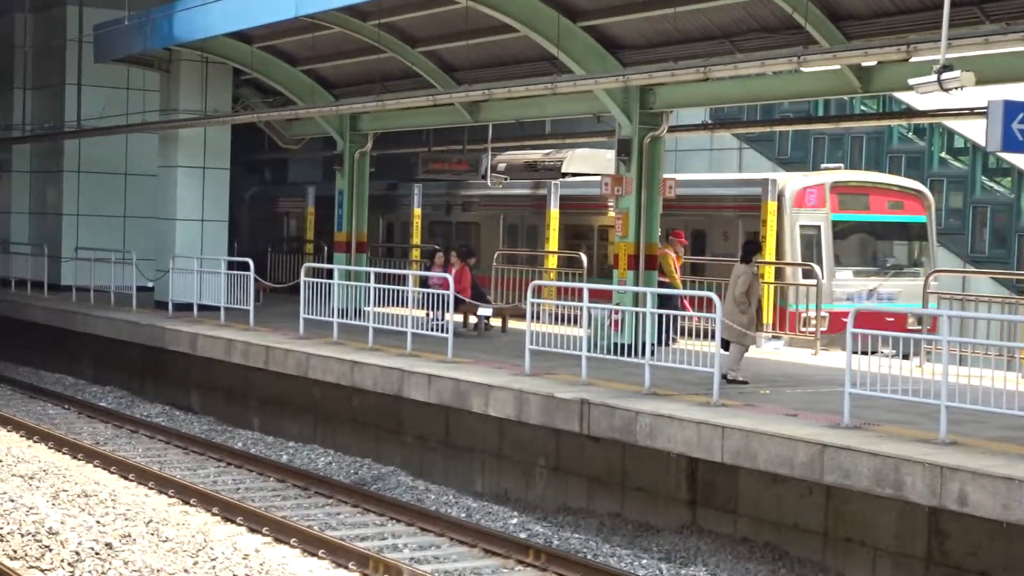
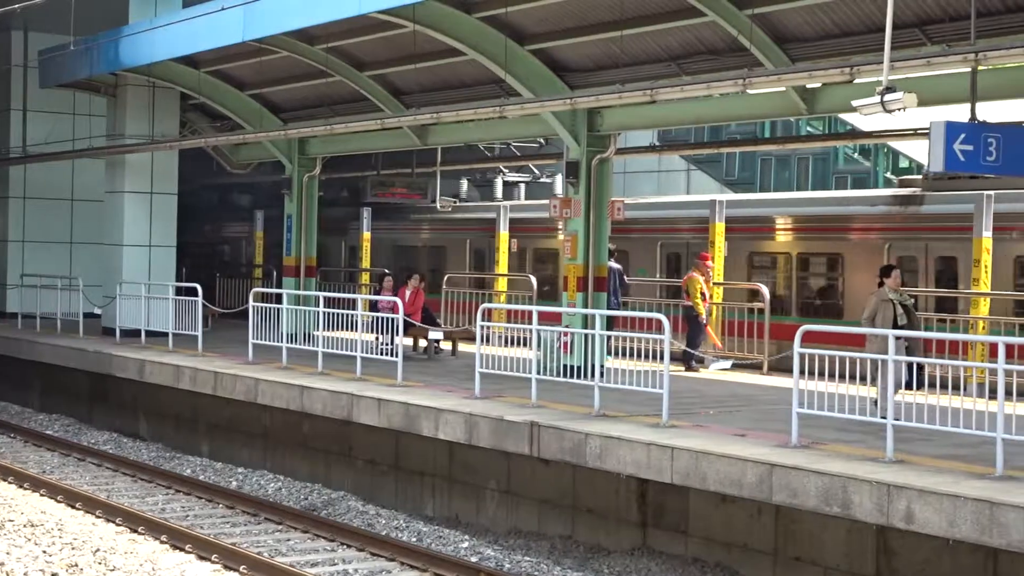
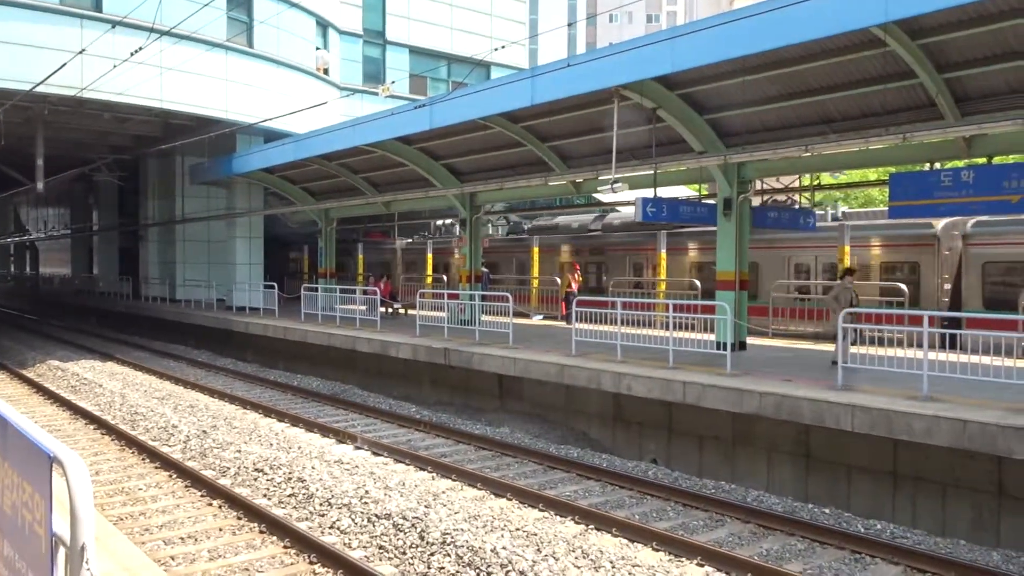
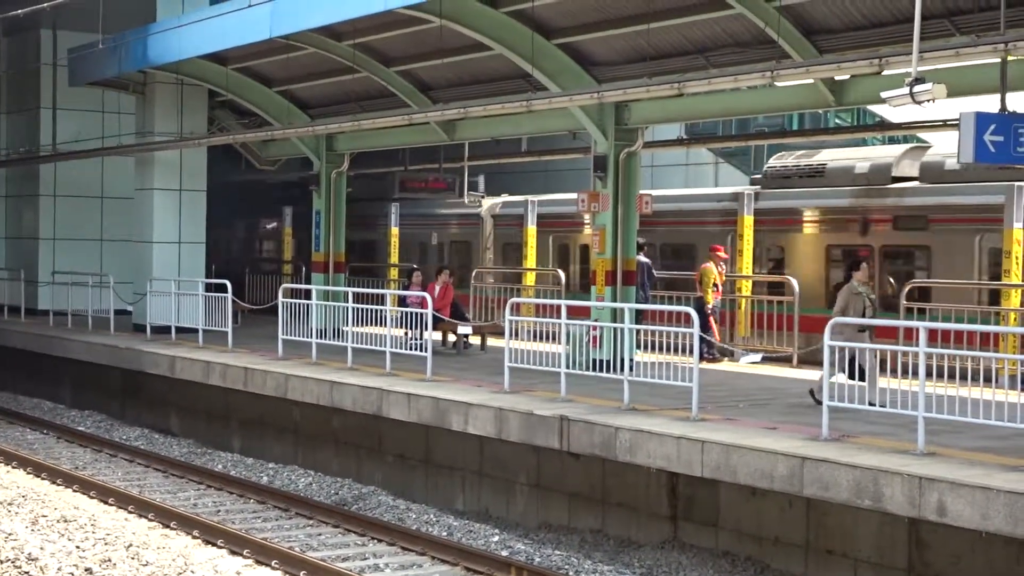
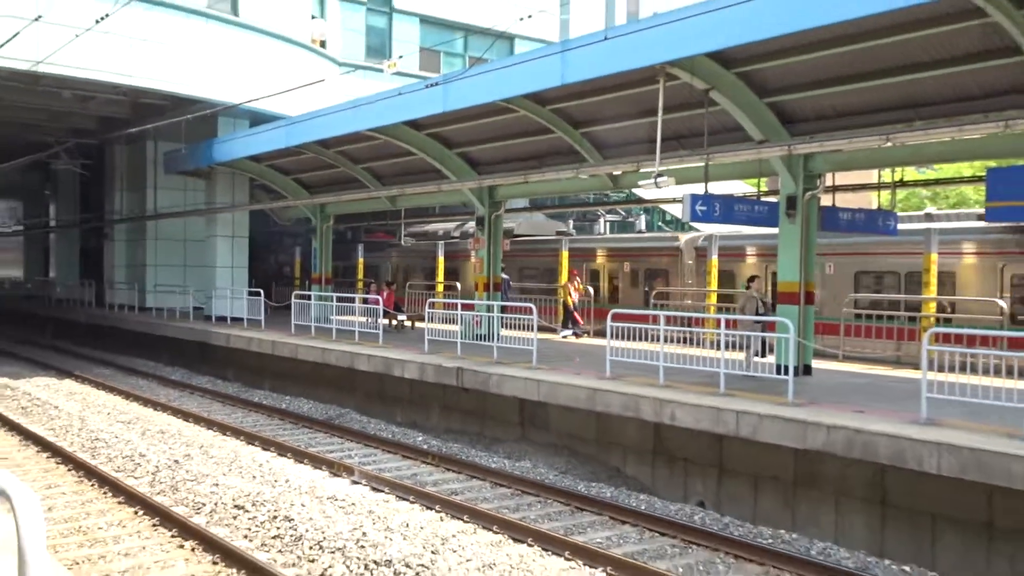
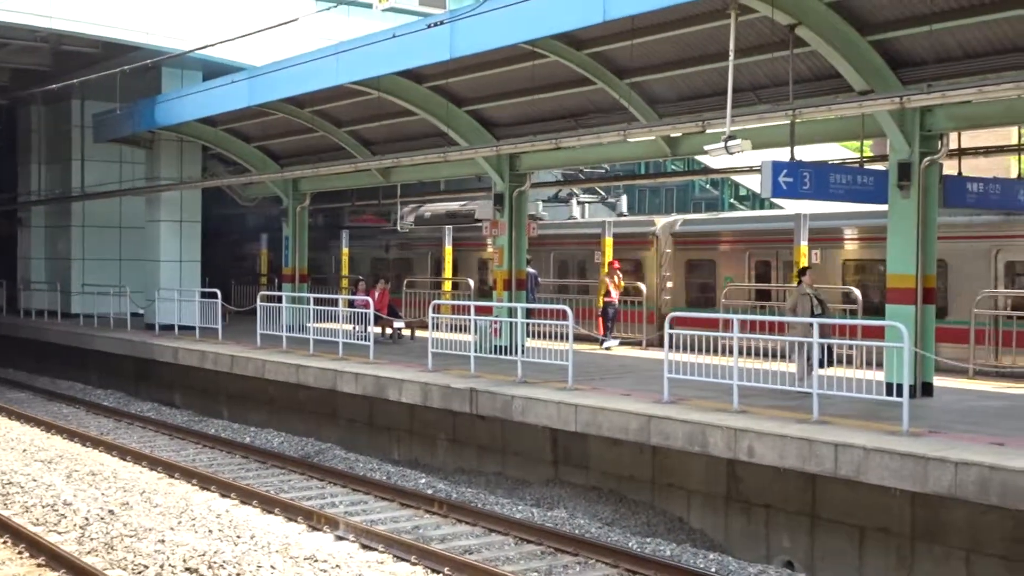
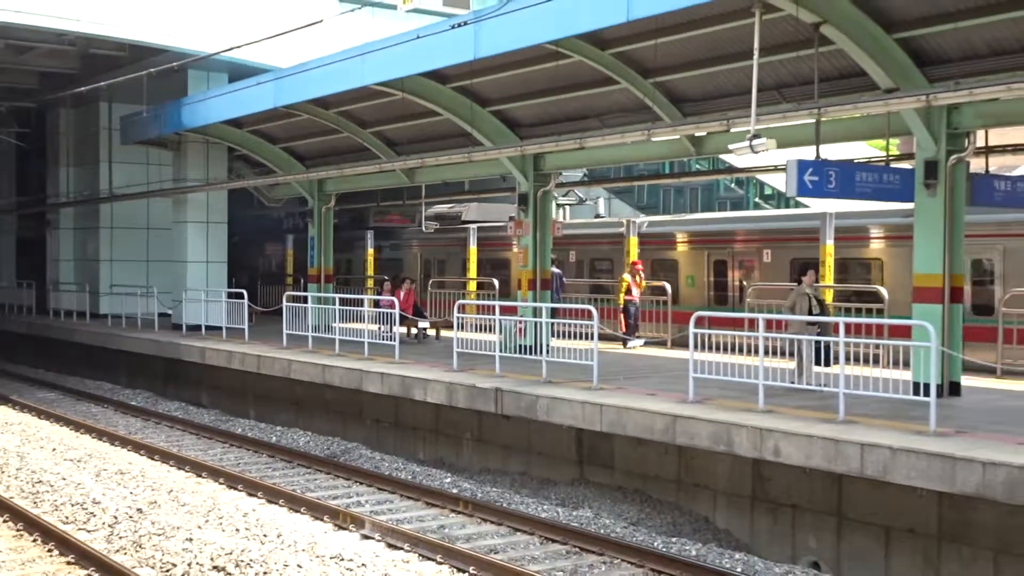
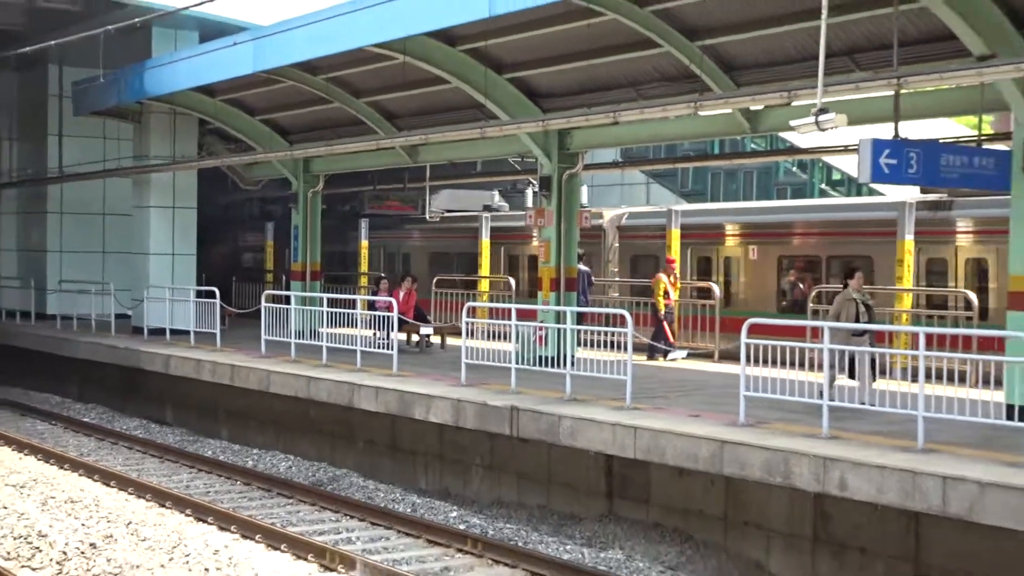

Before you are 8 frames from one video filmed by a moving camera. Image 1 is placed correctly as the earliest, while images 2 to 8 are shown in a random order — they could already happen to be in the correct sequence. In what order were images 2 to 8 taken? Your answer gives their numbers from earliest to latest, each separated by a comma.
4, 2, 8, 7, 6, 5, 3
